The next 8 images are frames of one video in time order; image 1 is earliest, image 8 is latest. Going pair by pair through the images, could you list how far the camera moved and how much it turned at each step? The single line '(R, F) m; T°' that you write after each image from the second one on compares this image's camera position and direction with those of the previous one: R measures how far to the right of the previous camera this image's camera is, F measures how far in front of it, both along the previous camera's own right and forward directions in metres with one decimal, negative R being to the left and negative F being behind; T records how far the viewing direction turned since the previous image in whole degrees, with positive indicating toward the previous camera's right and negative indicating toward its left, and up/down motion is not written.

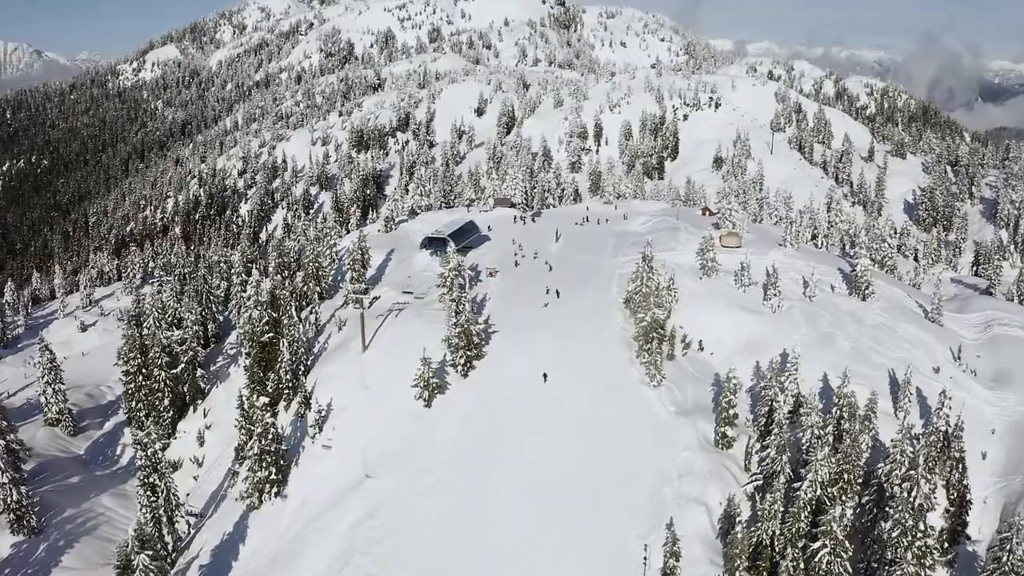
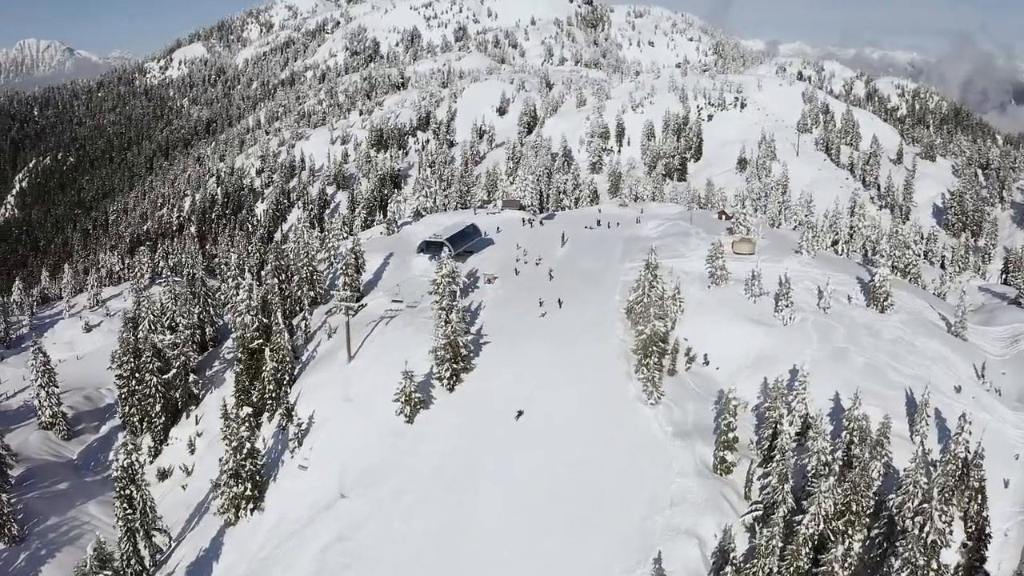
(+2.2, +2.3) m; -2°
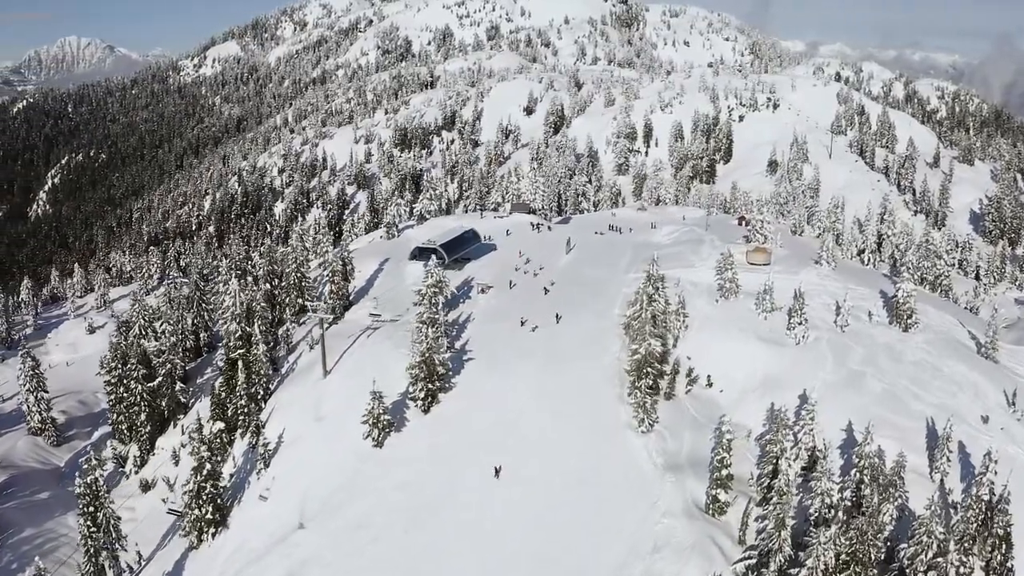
(+2.9, +3.1) m; -2°
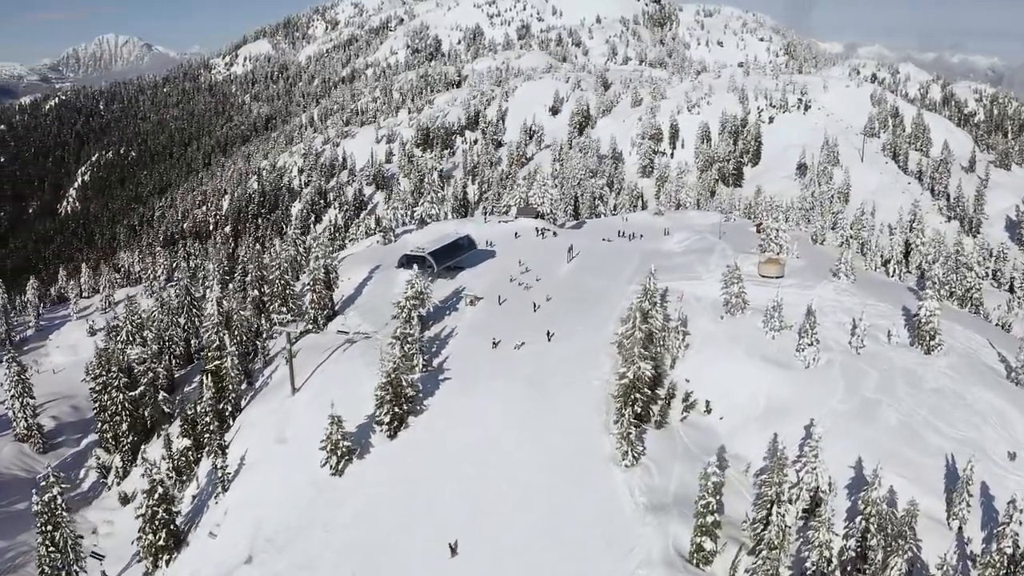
(+2.9, +3.2) m; -2°
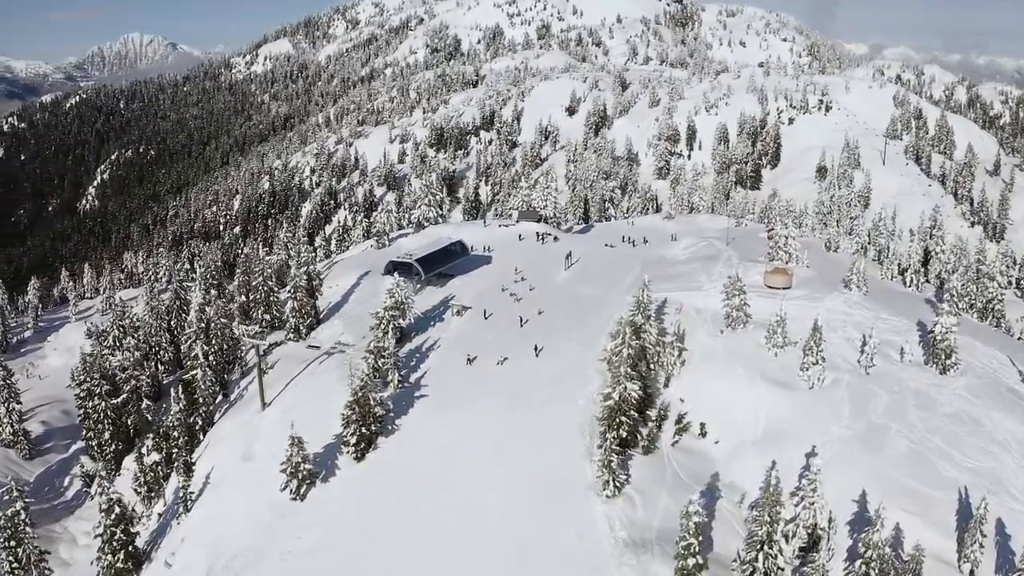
(+2.2, +2.5) m; -2°
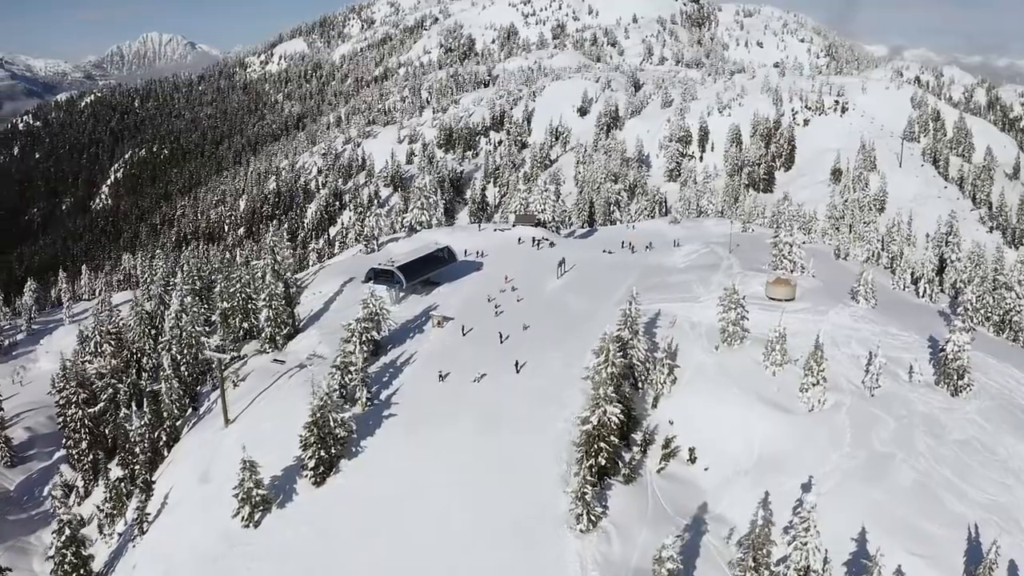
(+2.2, +2.6) m; -1°
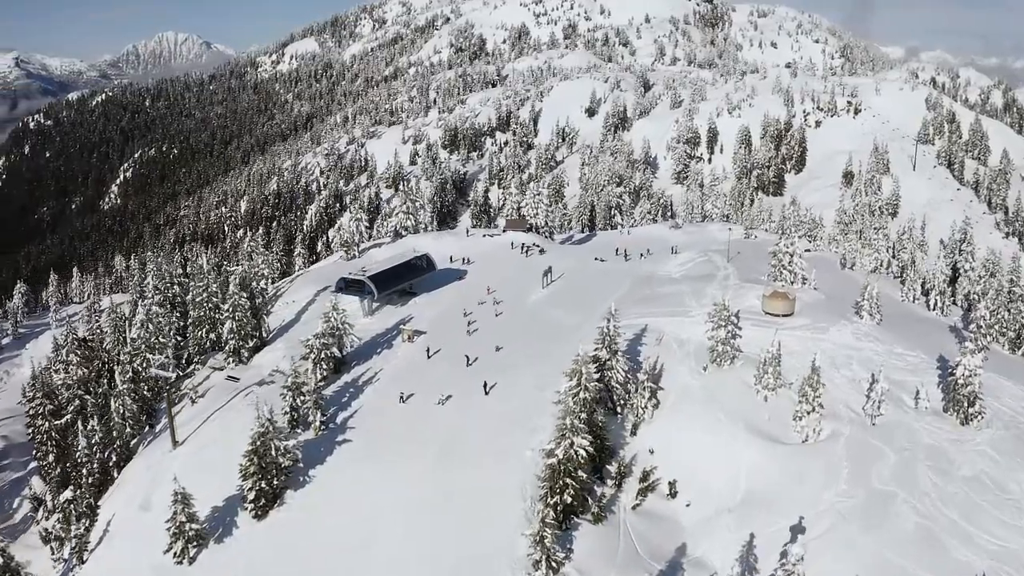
(+2.5, +3.2) m; -1°
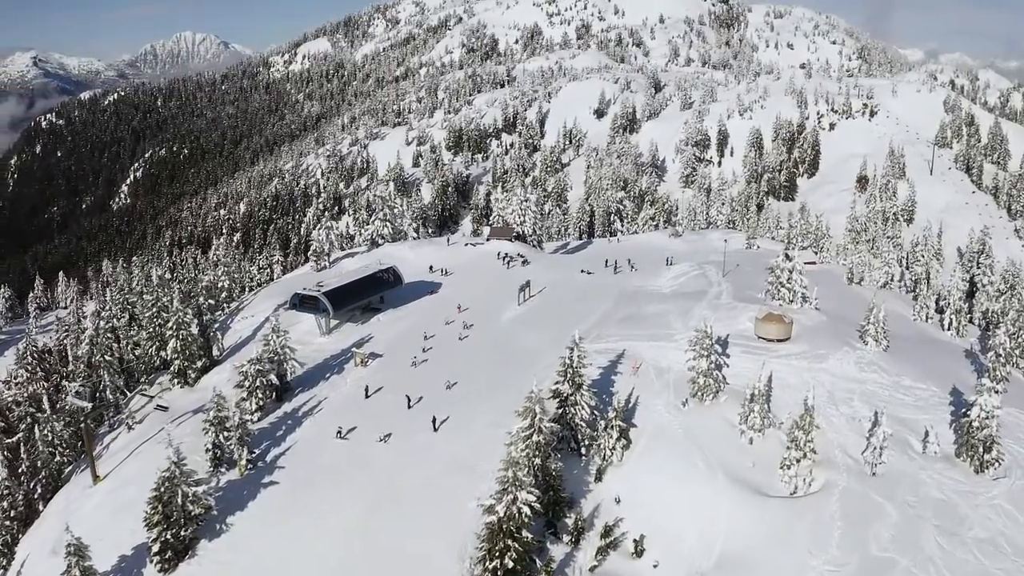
(+3.2, +4.3) m; -1°
